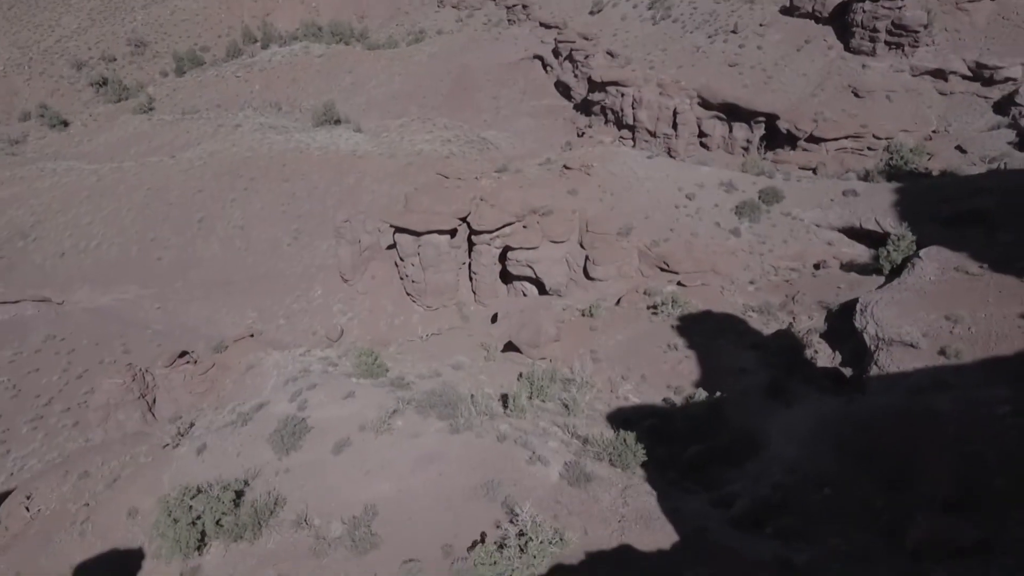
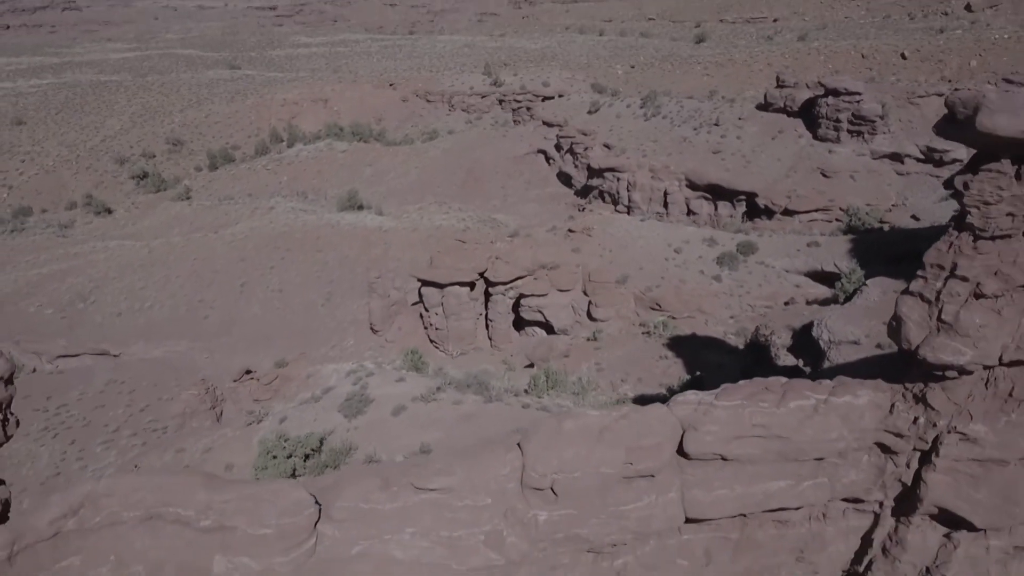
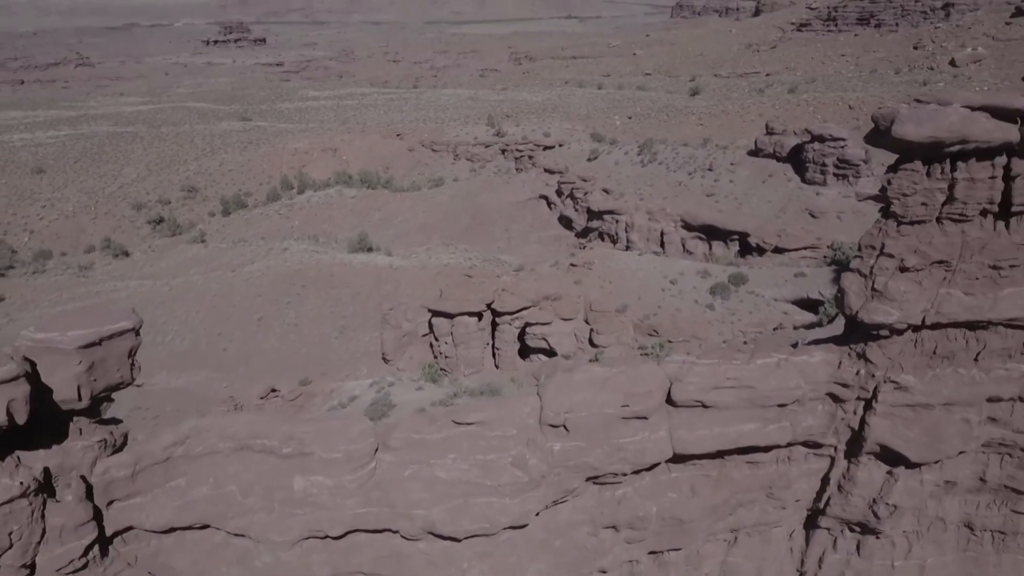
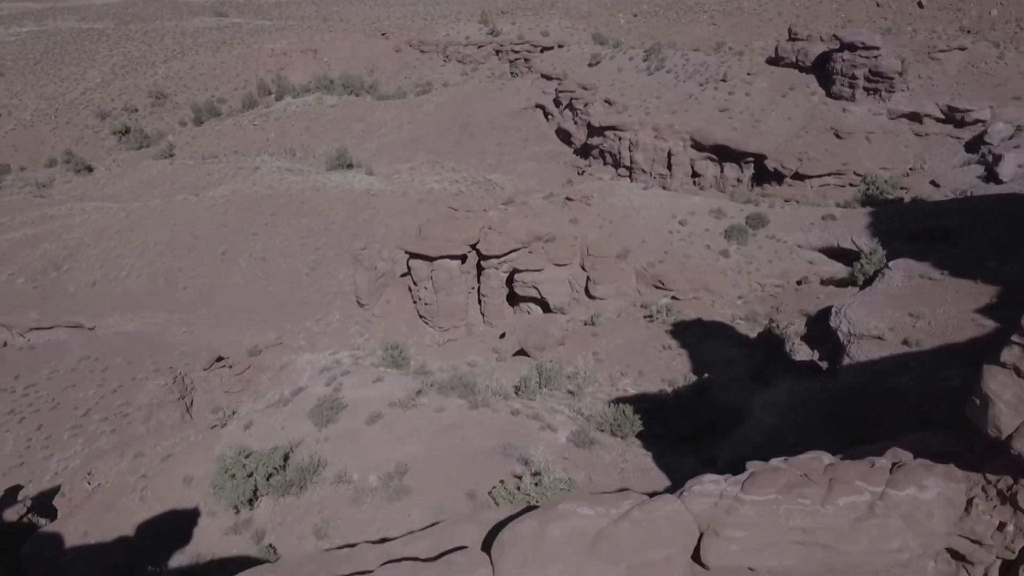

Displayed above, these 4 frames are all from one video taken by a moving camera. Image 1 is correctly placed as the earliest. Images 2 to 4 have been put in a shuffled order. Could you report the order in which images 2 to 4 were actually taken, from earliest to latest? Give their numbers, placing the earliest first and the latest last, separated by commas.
4, 2, 3
